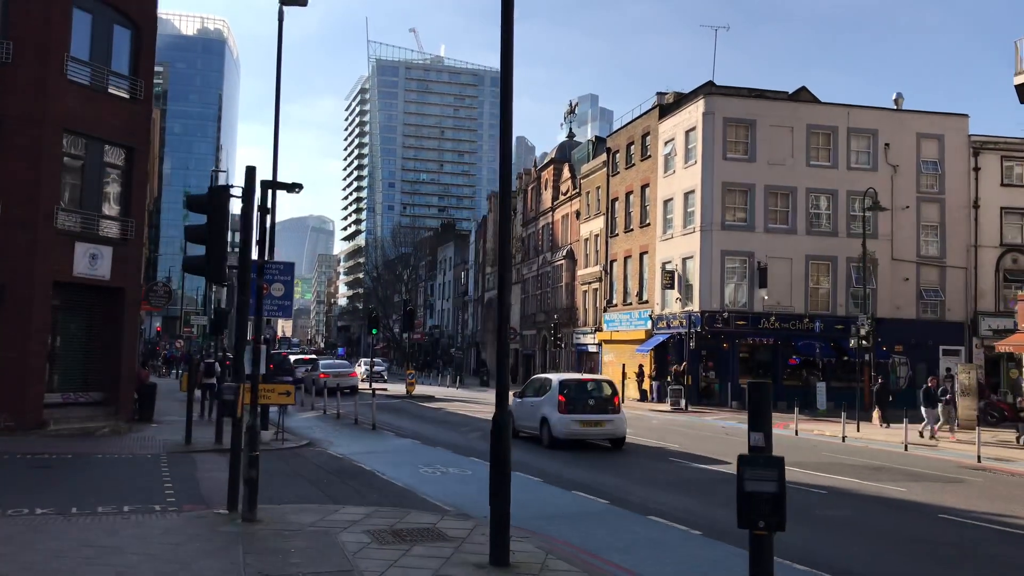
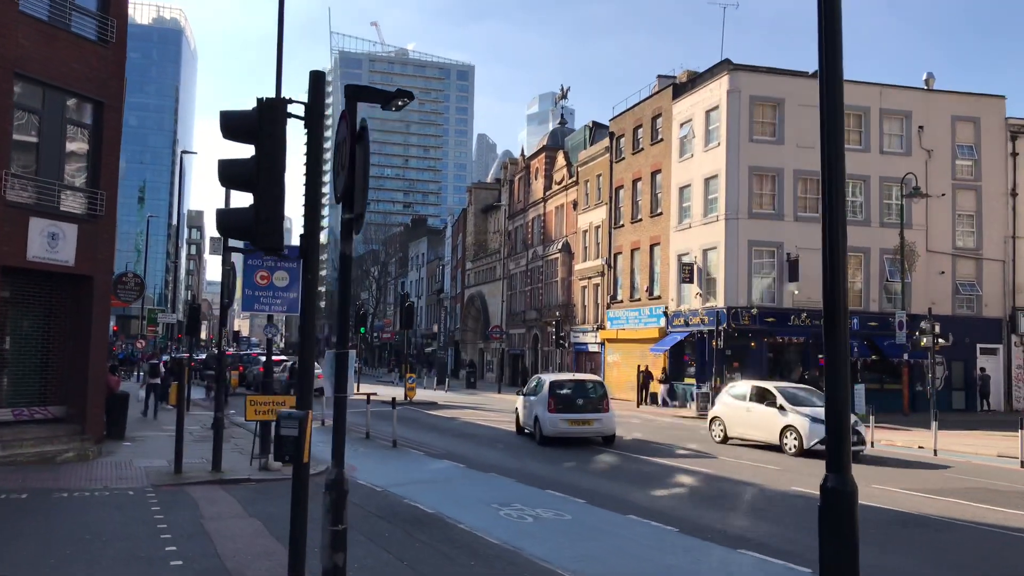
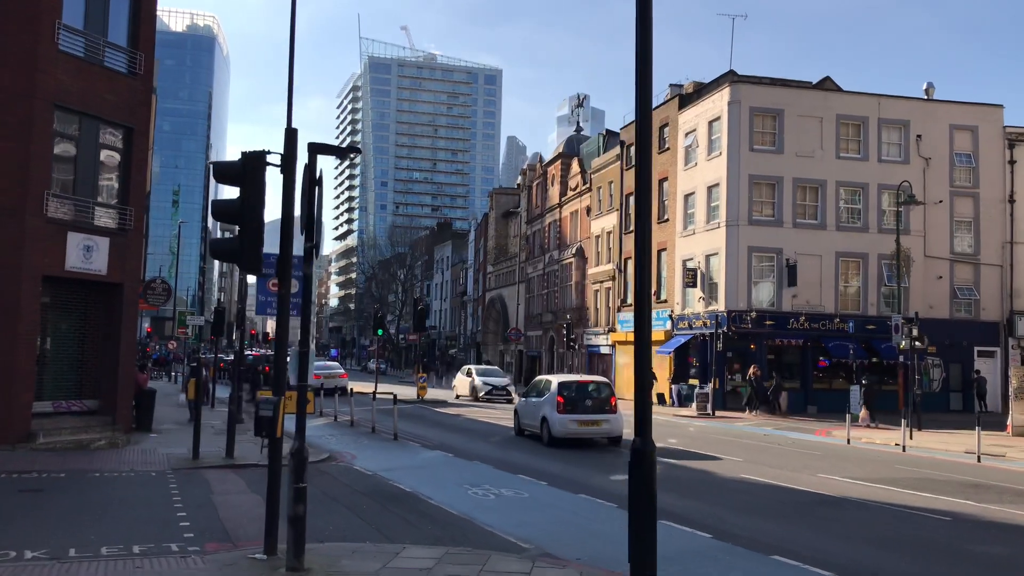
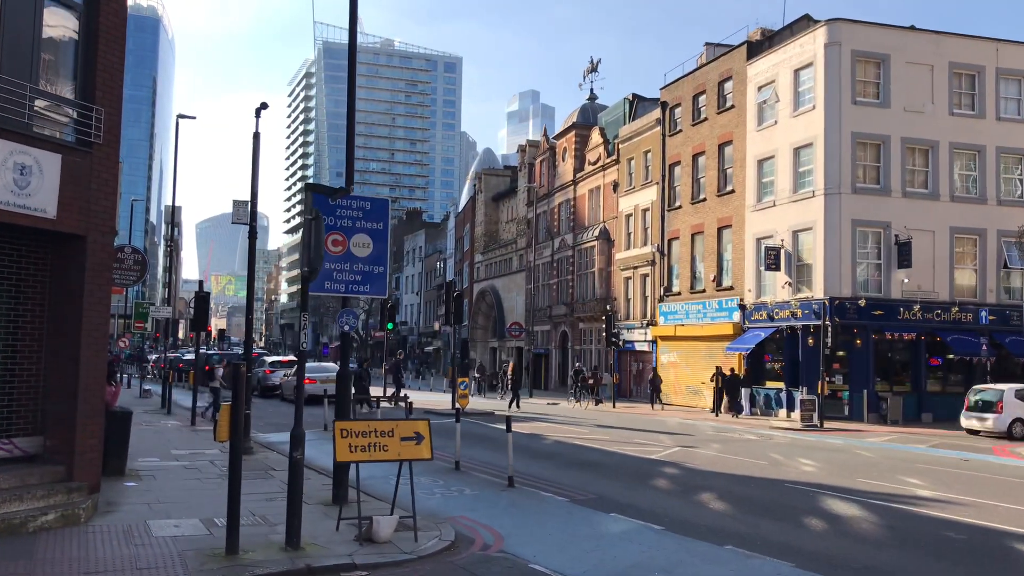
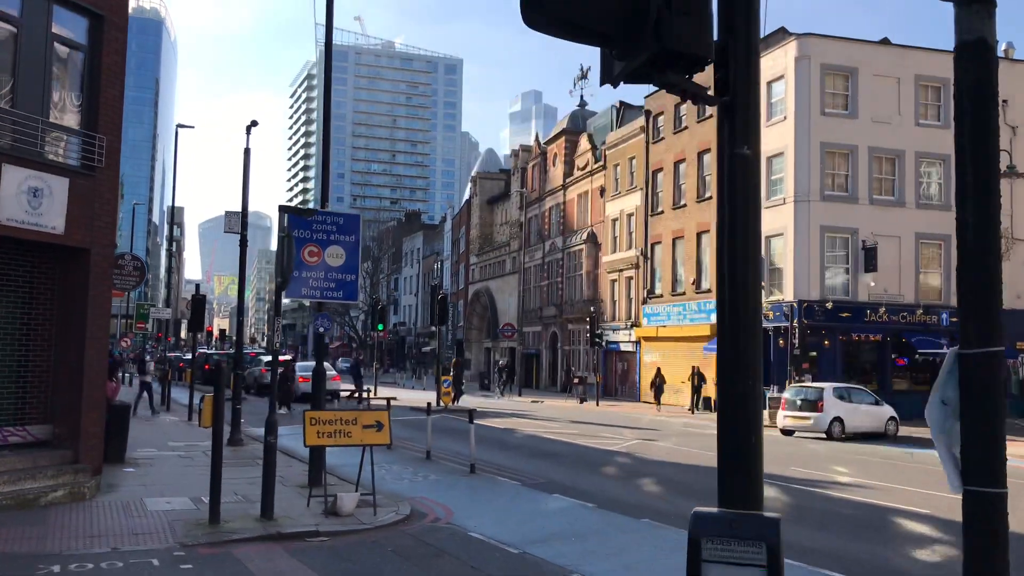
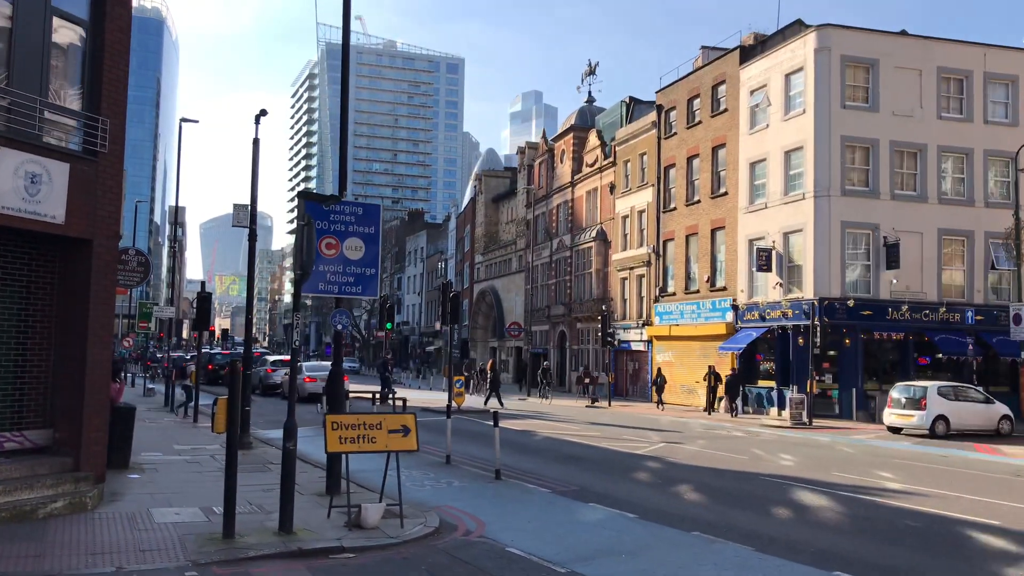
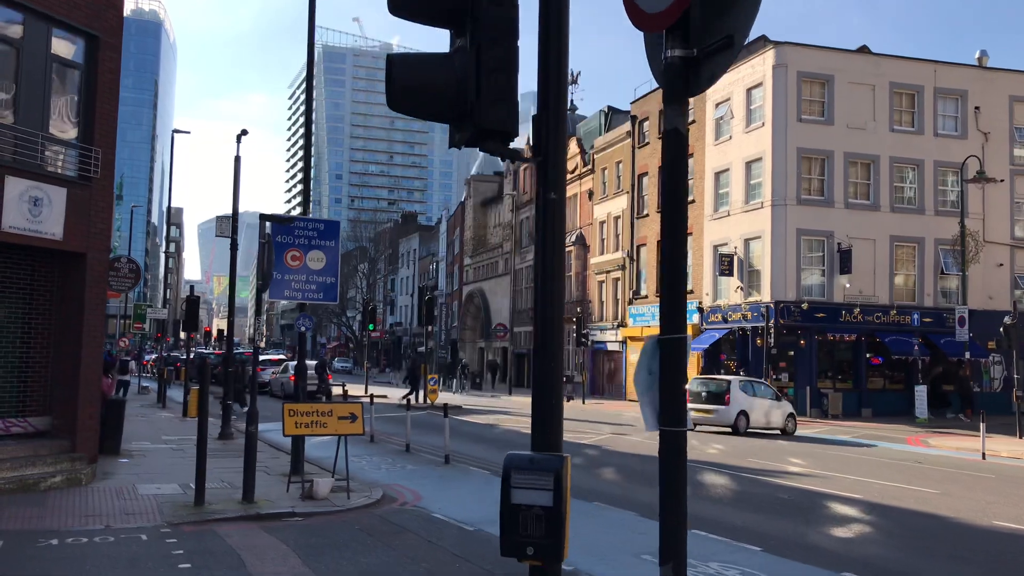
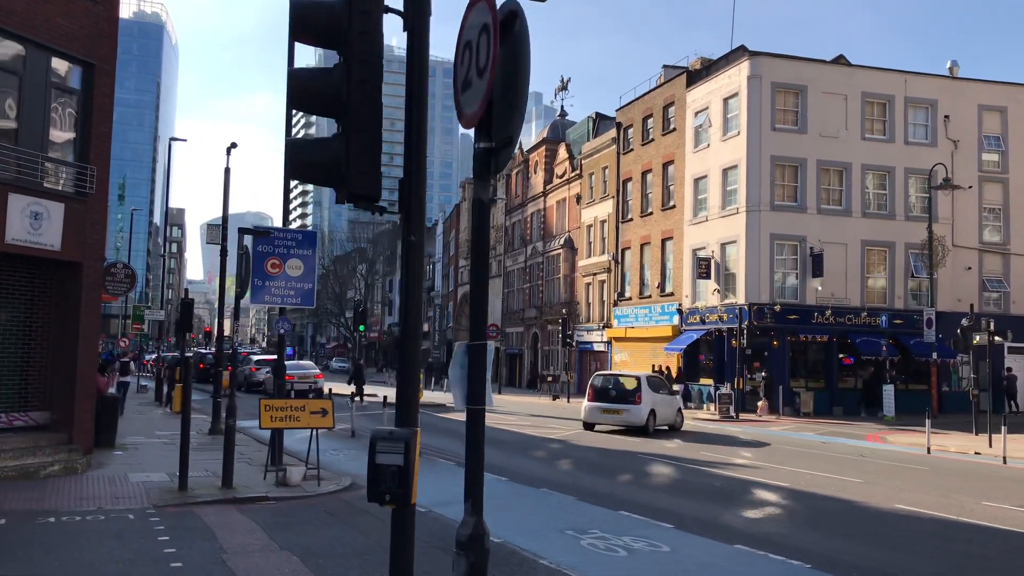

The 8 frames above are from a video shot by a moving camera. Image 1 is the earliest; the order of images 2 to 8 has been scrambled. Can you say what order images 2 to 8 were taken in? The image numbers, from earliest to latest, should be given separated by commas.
3, 2, 8, 7, 5, 6, 4
